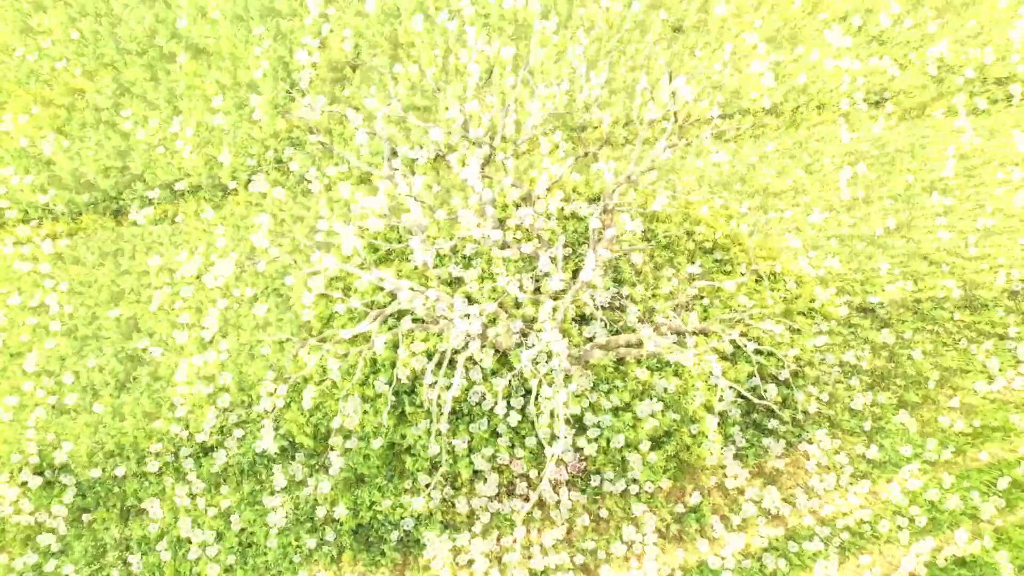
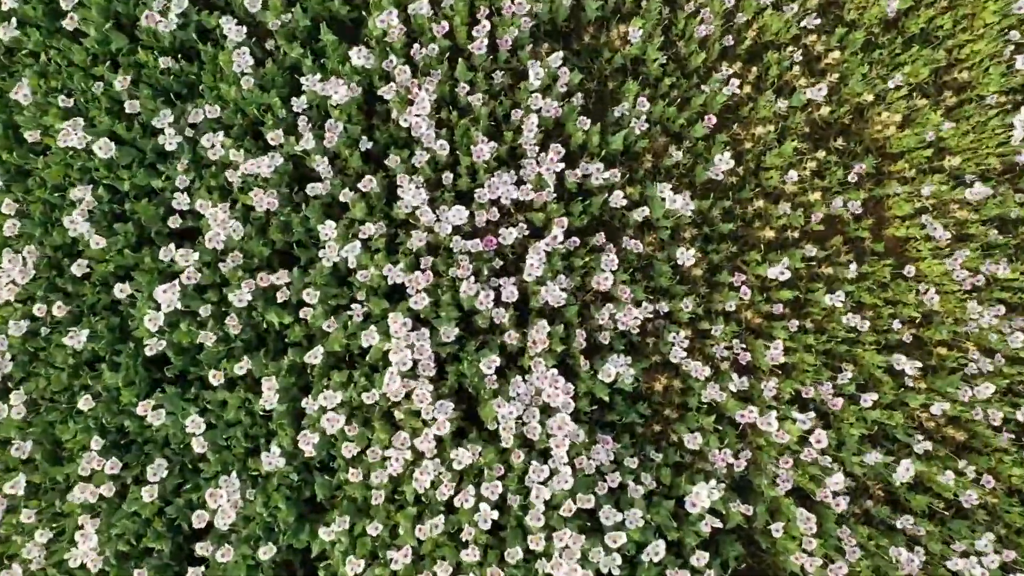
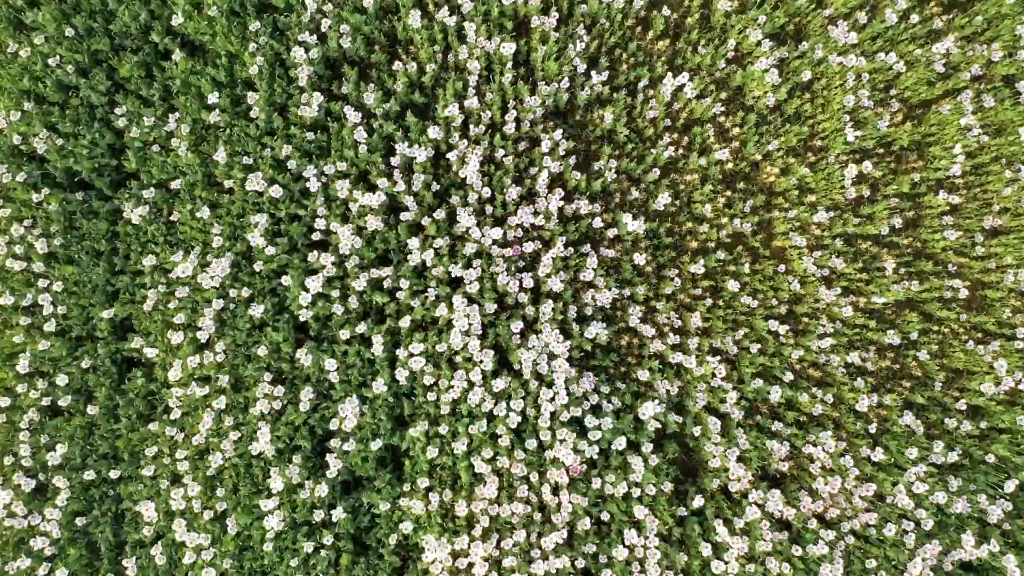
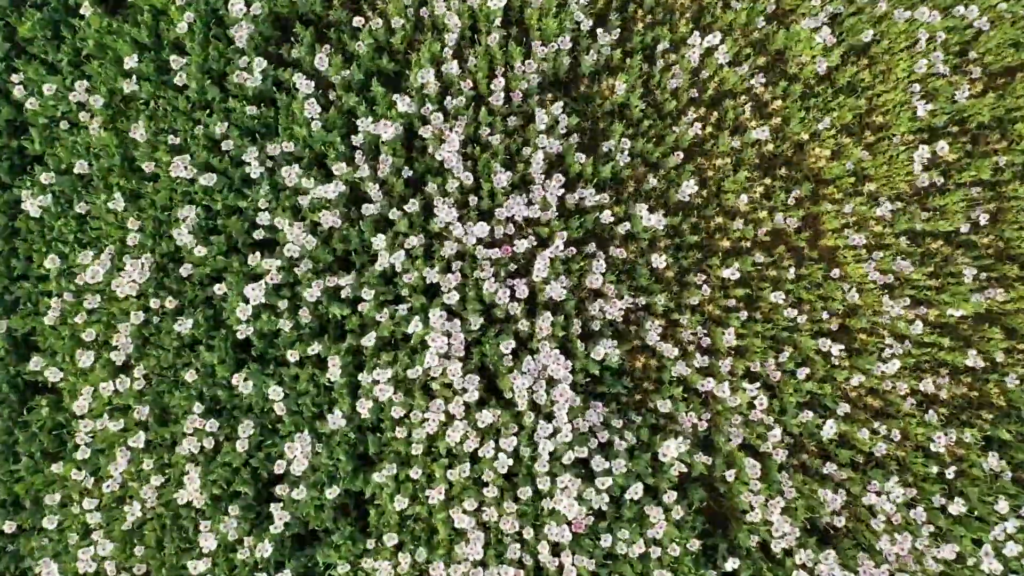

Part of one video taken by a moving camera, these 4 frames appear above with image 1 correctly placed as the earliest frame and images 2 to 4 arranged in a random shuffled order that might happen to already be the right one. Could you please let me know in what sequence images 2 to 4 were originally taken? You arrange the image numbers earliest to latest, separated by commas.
3, 4, 2
